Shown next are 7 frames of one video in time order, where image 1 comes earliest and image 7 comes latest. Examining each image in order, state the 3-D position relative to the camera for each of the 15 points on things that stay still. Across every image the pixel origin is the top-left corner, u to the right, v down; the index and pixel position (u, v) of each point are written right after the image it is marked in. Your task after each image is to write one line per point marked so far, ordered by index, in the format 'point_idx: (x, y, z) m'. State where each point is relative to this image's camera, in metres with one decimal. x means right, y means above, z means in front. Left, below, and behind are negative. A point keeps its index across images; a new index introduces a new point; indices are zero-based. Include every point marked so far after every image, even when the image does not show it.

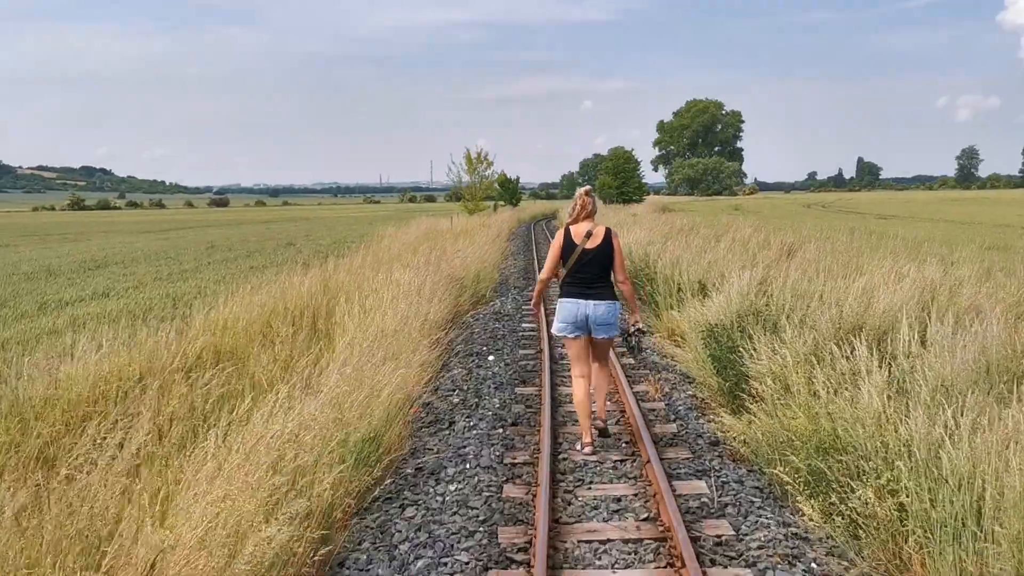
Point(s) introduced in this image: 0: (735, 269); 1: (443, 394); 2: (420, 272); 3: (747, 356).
0: (+2.8, +0.2, +11.3) m
1: (-0.6, -0.9, +7.3) m
2: (-1.2, +0.2, +11.4) m
3: (+1.8, -0.5, +6.7) m
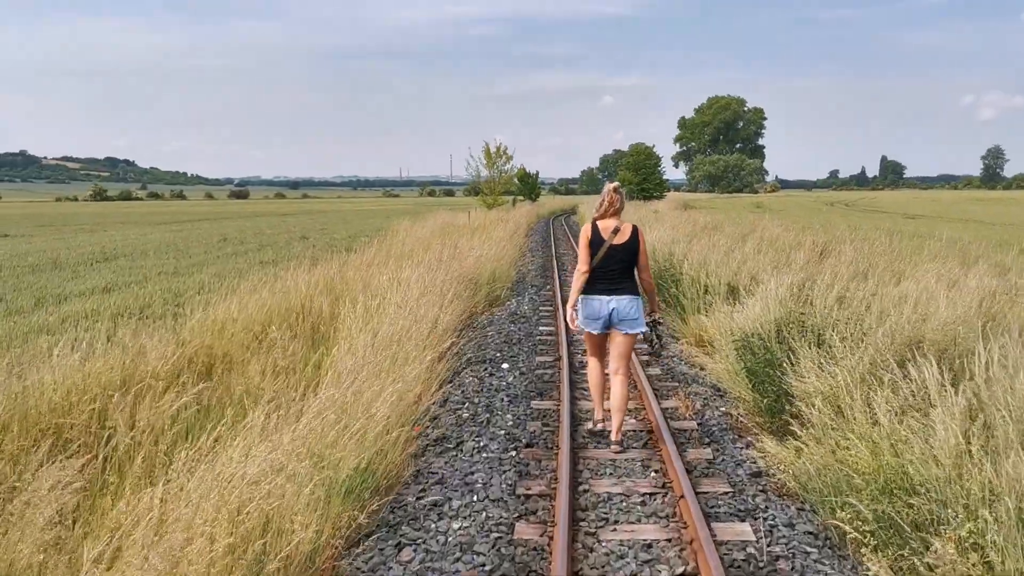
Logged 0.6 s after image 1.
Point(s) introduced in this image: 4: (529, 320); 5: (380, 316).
0: (+3.0, +0.1, +10.6) m
1: (-0.5, -0.9, +6.6) m
2: (-1.0, +0.2, +10.7) m
3: (+1.9, -0.6, +6.0) m
4: (+0.2, -0.4, +10.9) m
5: (-1.2, -0.3, +7.6) m
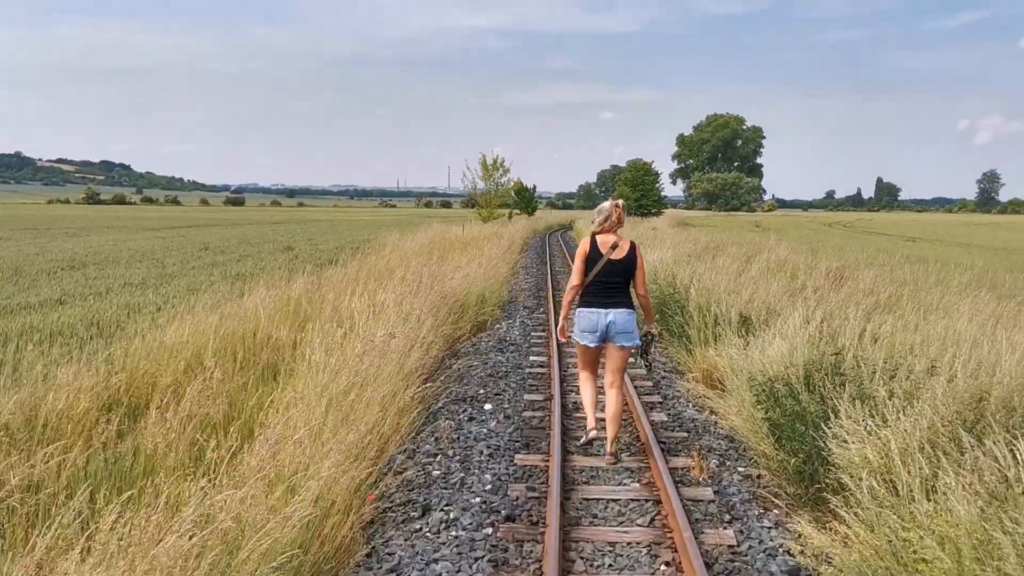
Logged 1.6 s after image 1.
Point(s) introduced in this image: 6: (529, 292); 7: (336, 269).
0: (+2.9, -0.2, +9.5) m
1: (-0.6, -1.1, +5.6) m
2: (-1.1, 0.0, +9.7) m
3: (+1.8, -0.8, +5.0) m
4: (+0.1, -0.7, +9.9) m
5: (-1.3, -0.5, +6.6) m
6: (+0.3, -0.1, +15.7) m
7: (-3.0, +0.3, +14.9) m
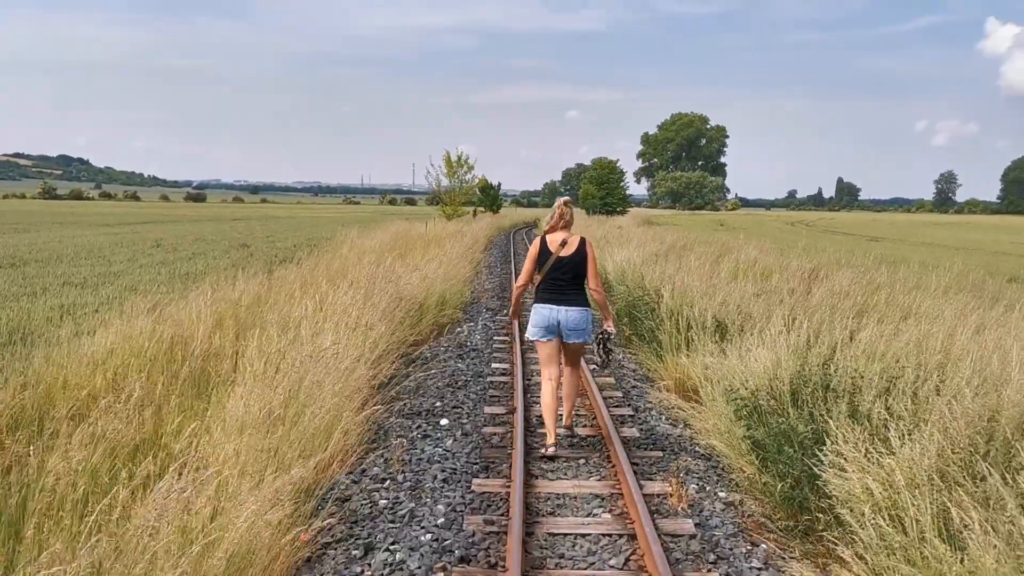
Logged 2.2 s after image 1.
0: (+2.5, -0.2, +9.1) m
1: (-0.8, -1.2, +4.9) m
2: (-1.5, -0.1, +9.0) m
3: (+1.6, -0.9, +4.5) m
4: (-0.3, -0.7, +9.3) m
5: (-1.6, -0.5, +5.9) m
6: (-0.4, -0.1, +15.1) m
7: (-3.6, +0.3, +14.2) m
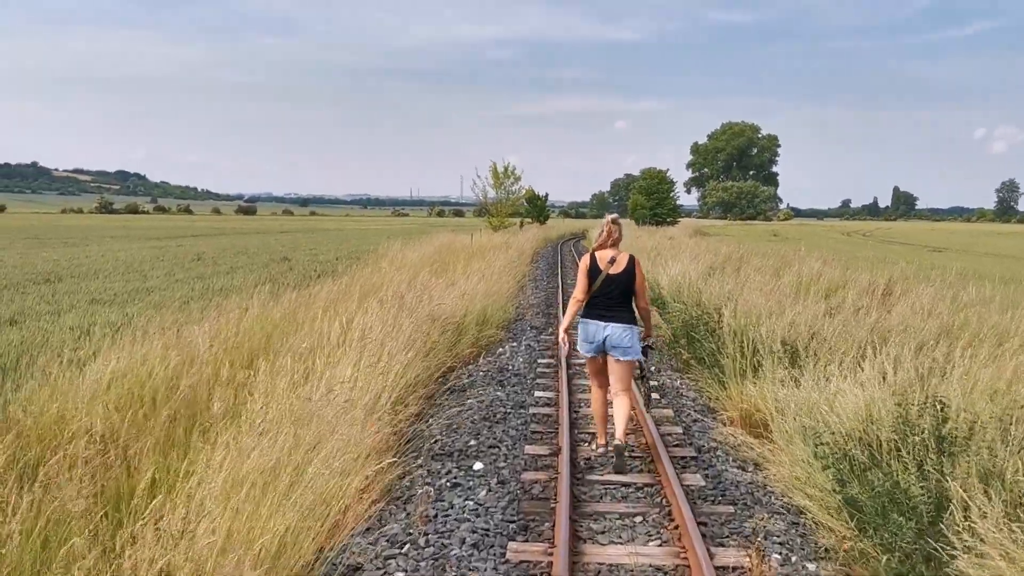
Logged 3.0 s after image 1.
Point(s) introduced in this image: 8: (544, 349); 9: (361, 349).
0: (+2.9, -0.4, +8.1) m
1: (-0.6, -1.3, +4.1) m
2: (-1.1, -0.3, +8.3) m
3: (+1.8, -1.0, +3.5) m
4: (+0.1, -0.9, +8.4) m
5: (-1.3, -0.7, +5.2) m
6: (+0.4, -0.3, +14.2) m
7: (-2.9, +0.1, +13.5) m
8: (+0.4, -0.7, +10.4) m
9: (-1.1, -0.4, +6.6) m
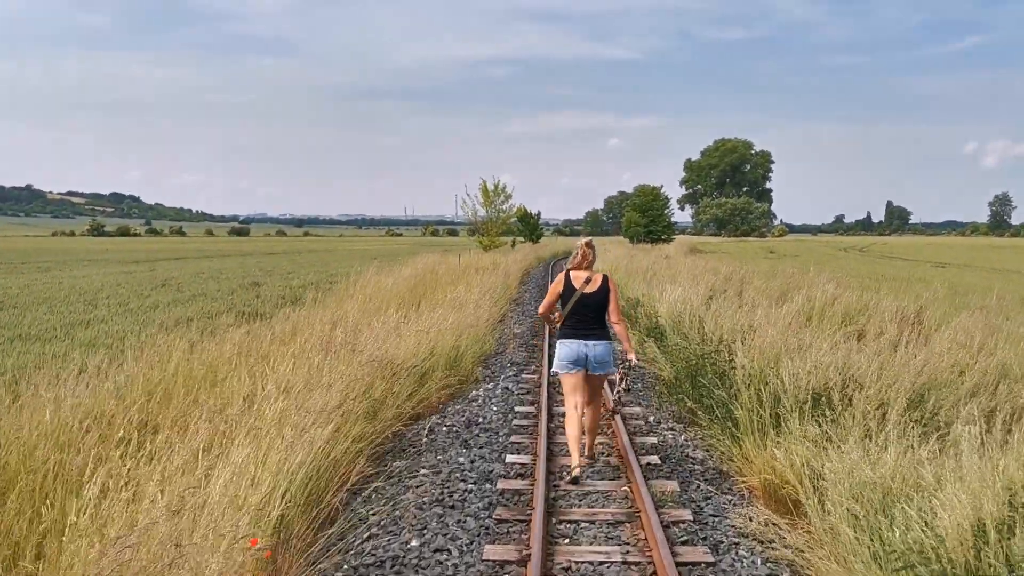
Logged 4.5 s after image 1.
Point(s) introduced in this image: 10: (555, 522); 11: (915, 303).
0: (+2.7, -0.7, +6.6) m
1: (-0.8, -1.5, +2.6) m
2: (-1.3, -0.6, +6.7) m
3: (+1.5, -1.2, +2.0) m
4: (-0.2, -1.2, +6.9) m
5: (-1.6, -0.9, +3.6) m
6: (+0.1, -0.8, +12.7) m
7: (-3.2, -0.4, +12.0) m
8: (+0.1, -1.1, +8.9) m
9: (-1.4, -0.7, +5.1) m
10: (+0.3, -1.3, +5.0) m
11: (+5.3, -0.2, +11.7) m
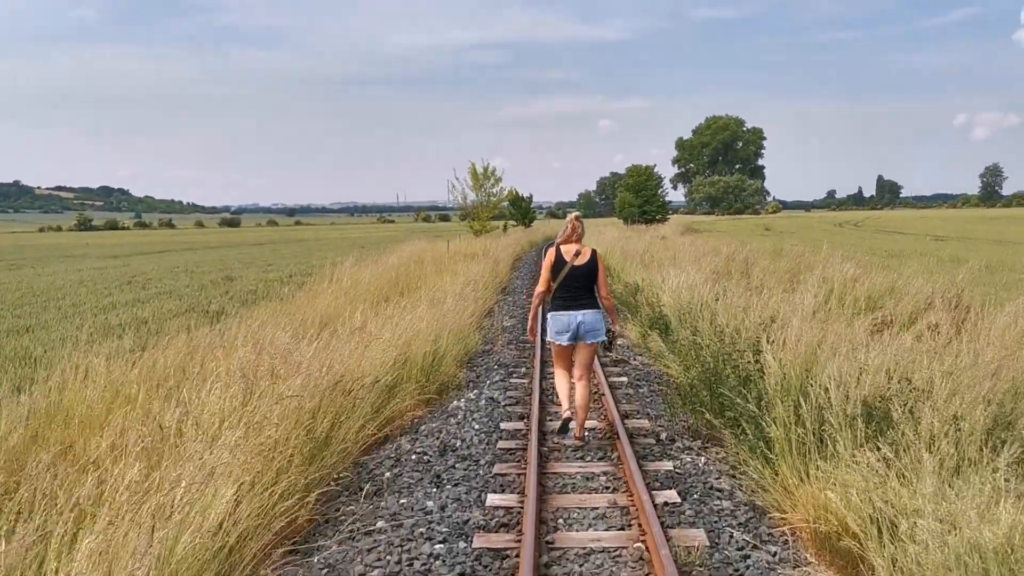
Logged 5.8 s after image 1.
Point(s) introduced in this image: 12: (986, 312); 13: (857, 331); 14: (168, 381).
0: (+2.6, -0.6, +5.3) m
1: (-0.9, -1.6, +1.3) m
2: (-1.5, -0.6, +5.4) m
3: (+1.5, -1.2, +0.7) m
4: (-0.3, -1.2, +5.6) m
5: (-1.7, -1.0, +2.3) m
6: (-0.1, -0.6, +11.4) m
7: (-3.3, -0.4, +10.6) m
8: (0.0, -1.0, +7.6) m
9: (-1.5, -0.8, +3.7) m
10: (+0.2, -1.3, +3.7) m
11: (+5.2, +0.1, +10.4) m
12: (+4.4, -0.2, +8.1) m
13: (+2.9, -0.4, +7.4) m
14: (-2.5, -0.6, +6.3) m
